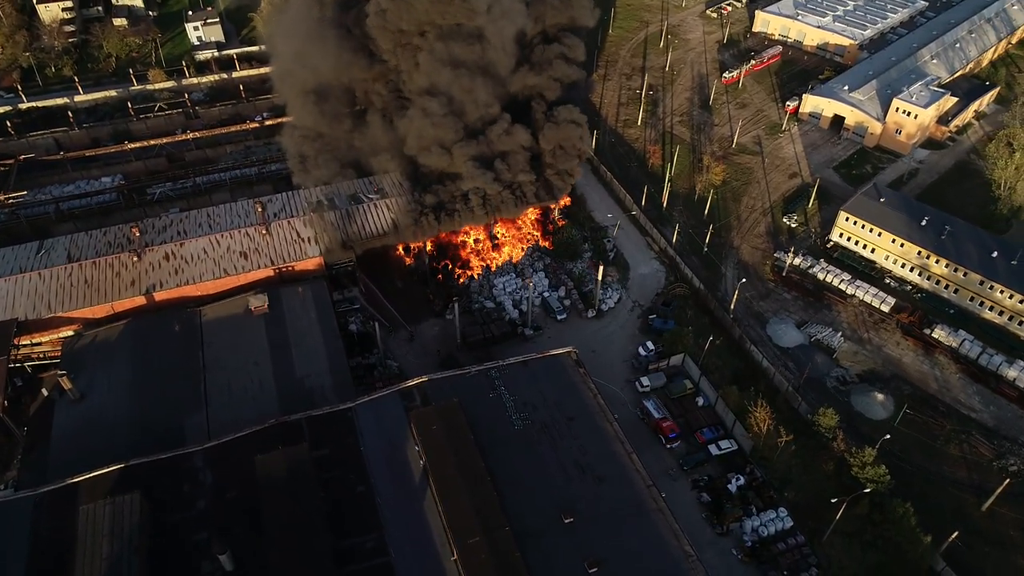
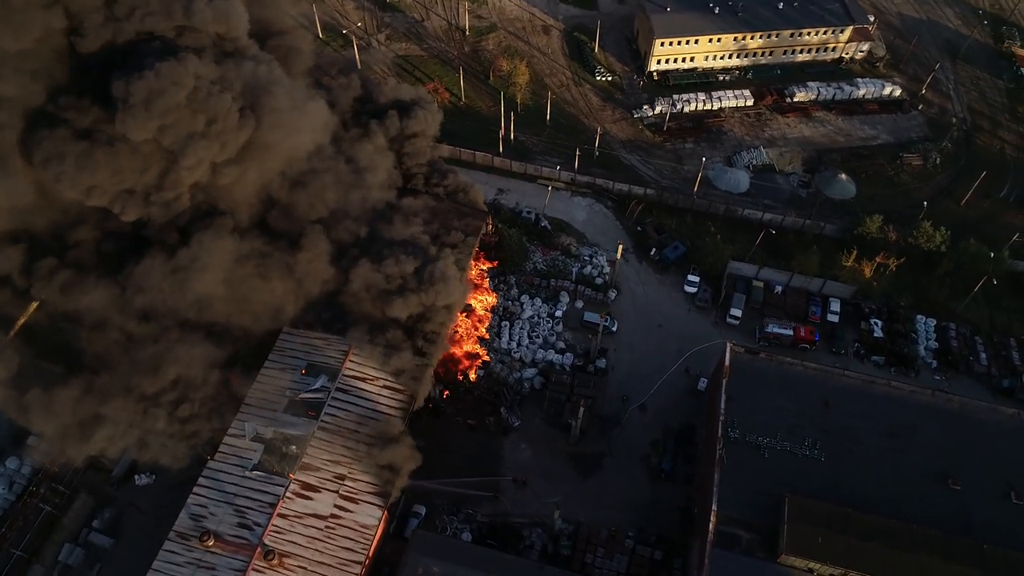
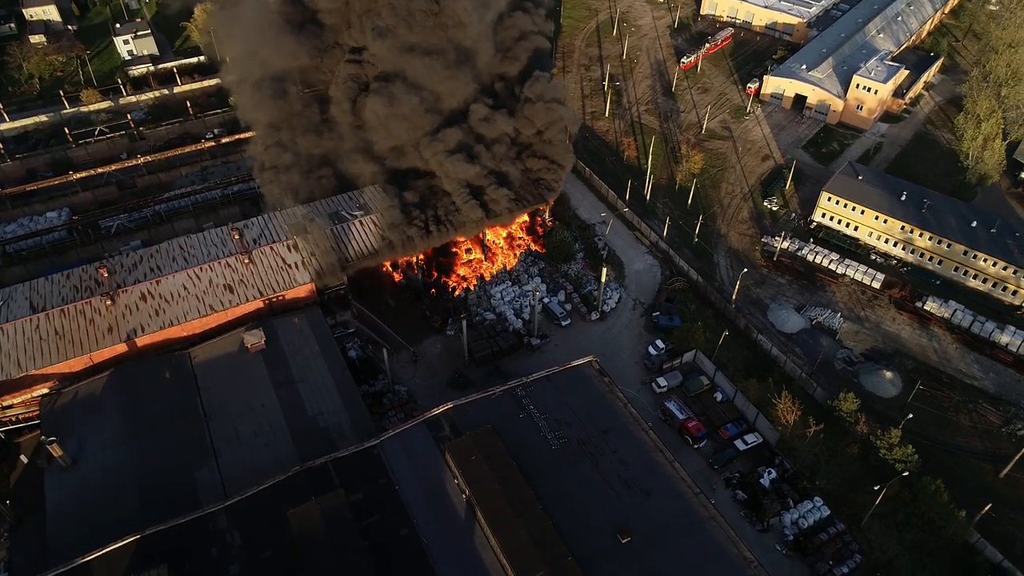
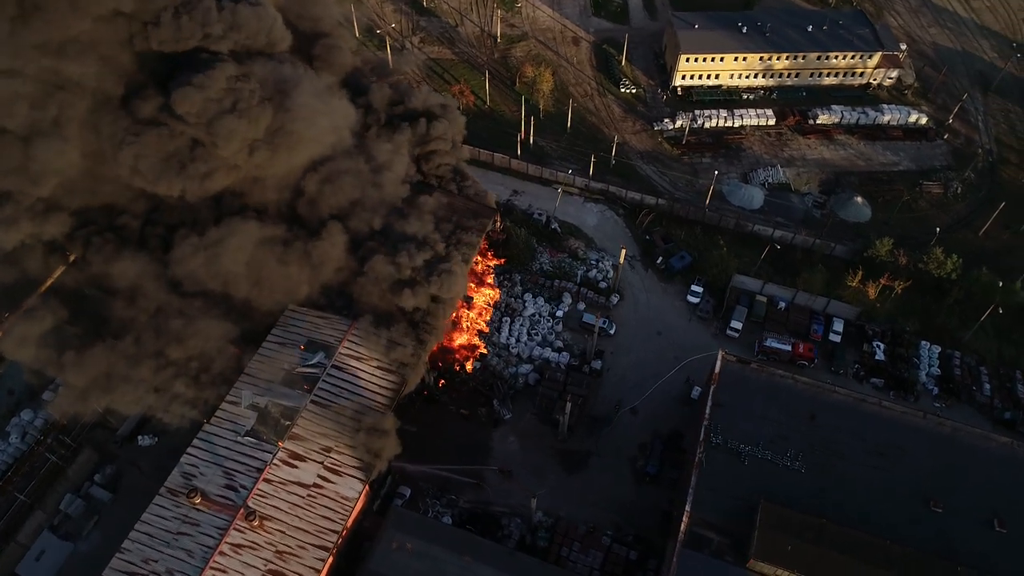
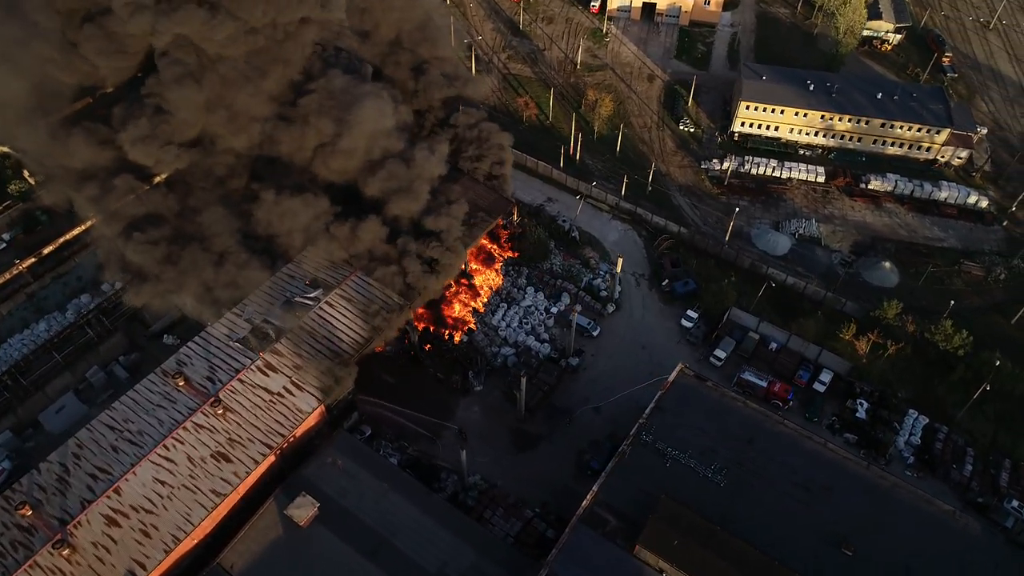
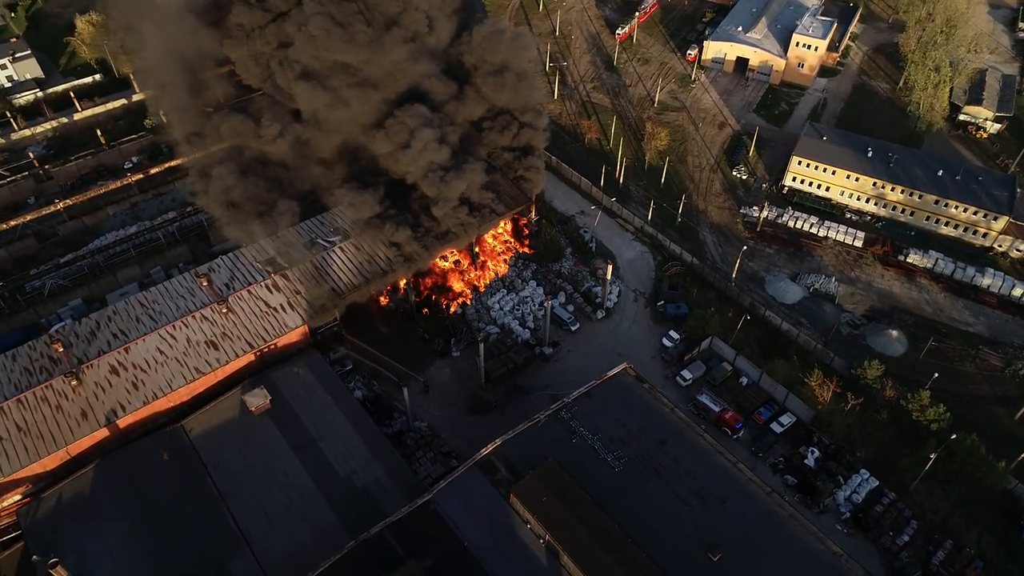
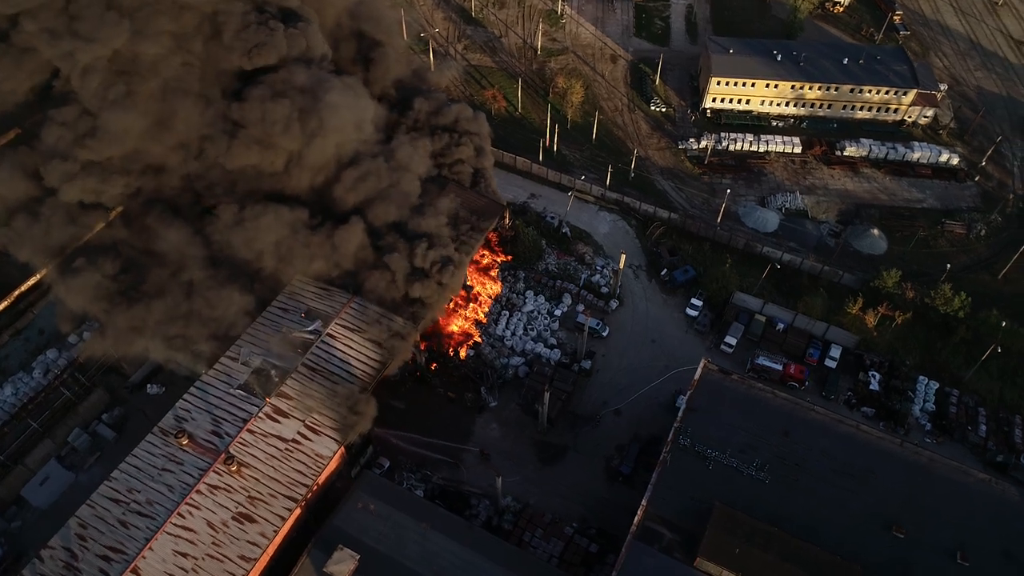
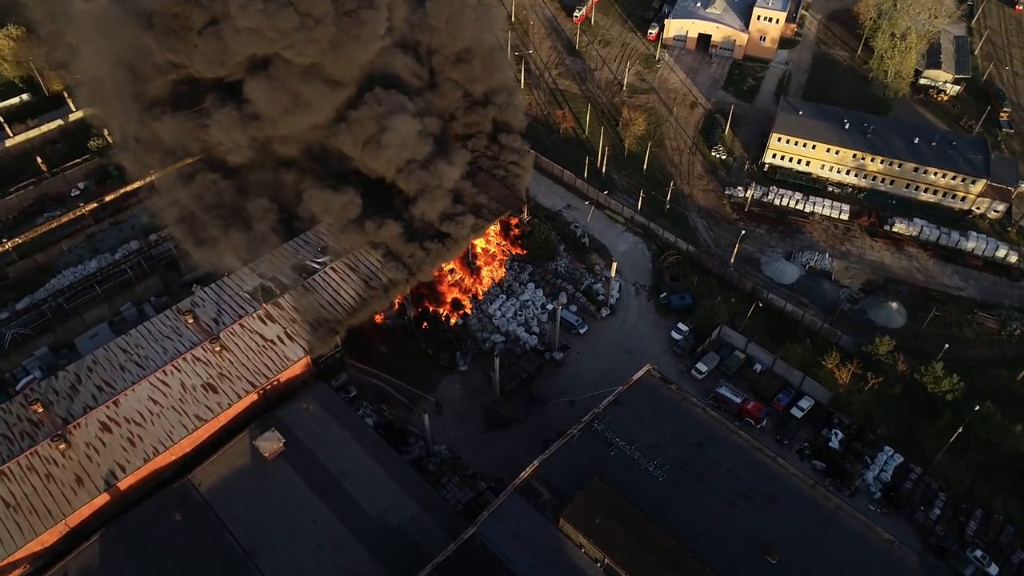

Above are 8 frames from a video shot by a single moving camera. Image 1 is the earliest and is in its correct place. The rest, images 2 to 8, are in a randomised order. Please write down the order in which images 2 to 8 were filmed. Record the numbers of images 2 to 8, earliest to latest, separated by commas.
3, 6, 8, 5, 7, 4, 2
